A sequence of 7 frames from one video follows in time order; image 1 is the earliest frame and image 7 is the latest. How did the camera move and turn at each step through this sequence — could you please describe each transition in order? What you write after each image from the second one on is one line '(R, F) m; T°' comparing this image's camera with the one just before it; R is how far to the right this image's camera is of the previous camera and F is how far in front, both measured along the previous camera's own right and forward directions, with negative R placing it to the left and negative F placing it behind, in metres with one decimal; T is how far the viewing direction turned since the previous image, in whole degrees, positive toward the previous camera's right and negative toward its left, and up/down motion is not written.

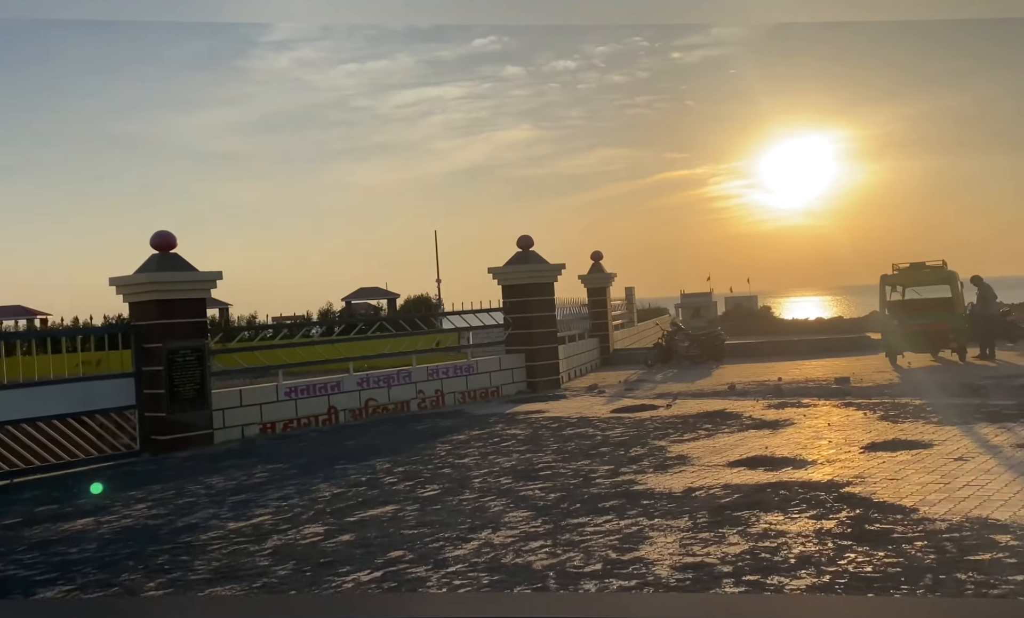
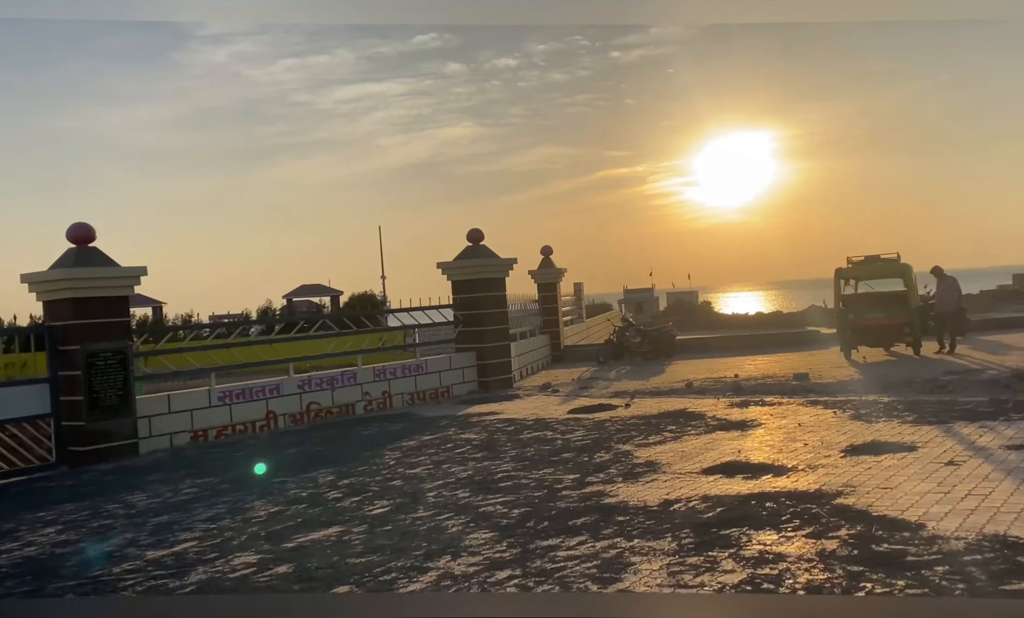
(-0.1, +0.7) m; +4°
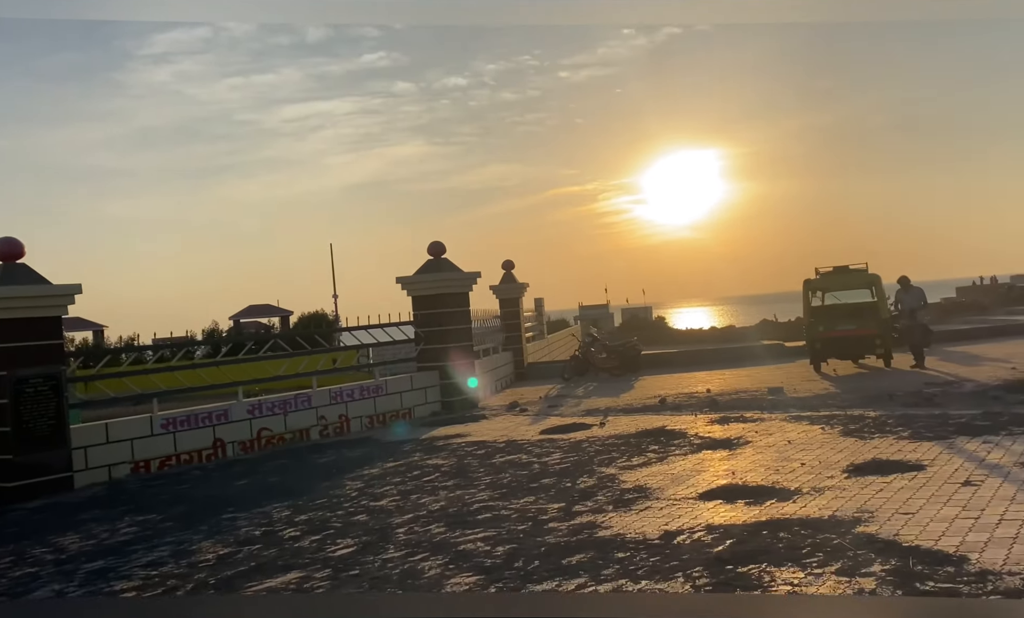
(-0.2, +0.7) m; +3°
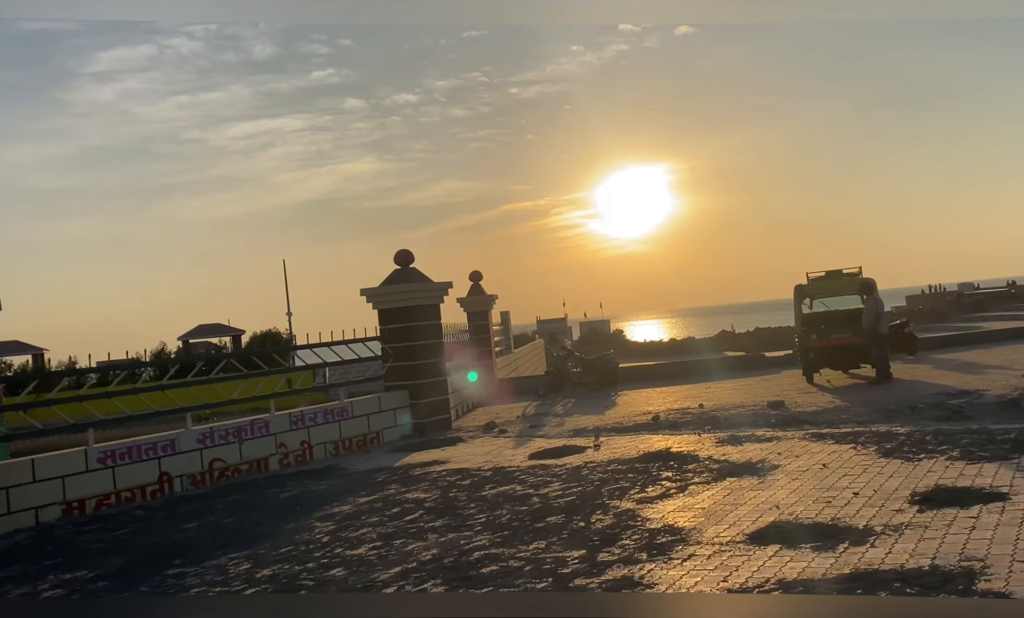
(-0.3, +1.2) m; +3°
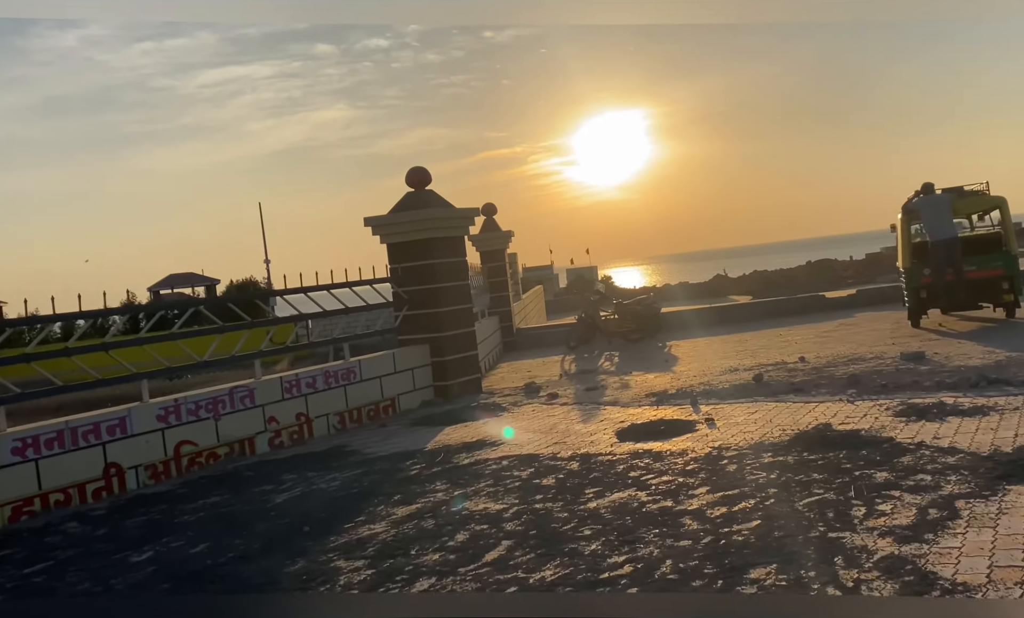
(-0.9, +3.1) m; +1°
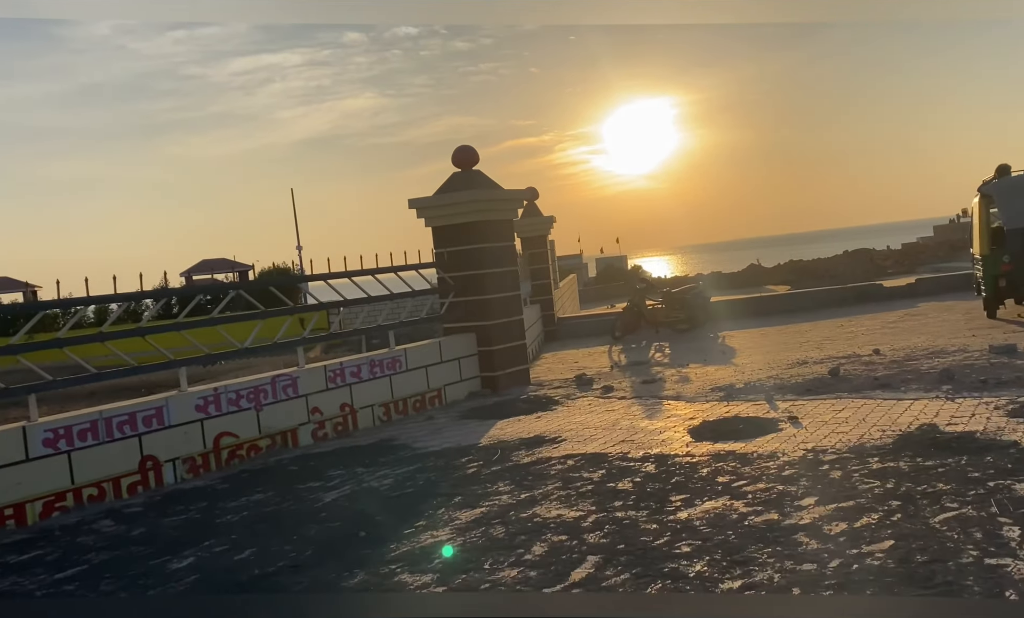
(-0.3, +0.6) m; -2°
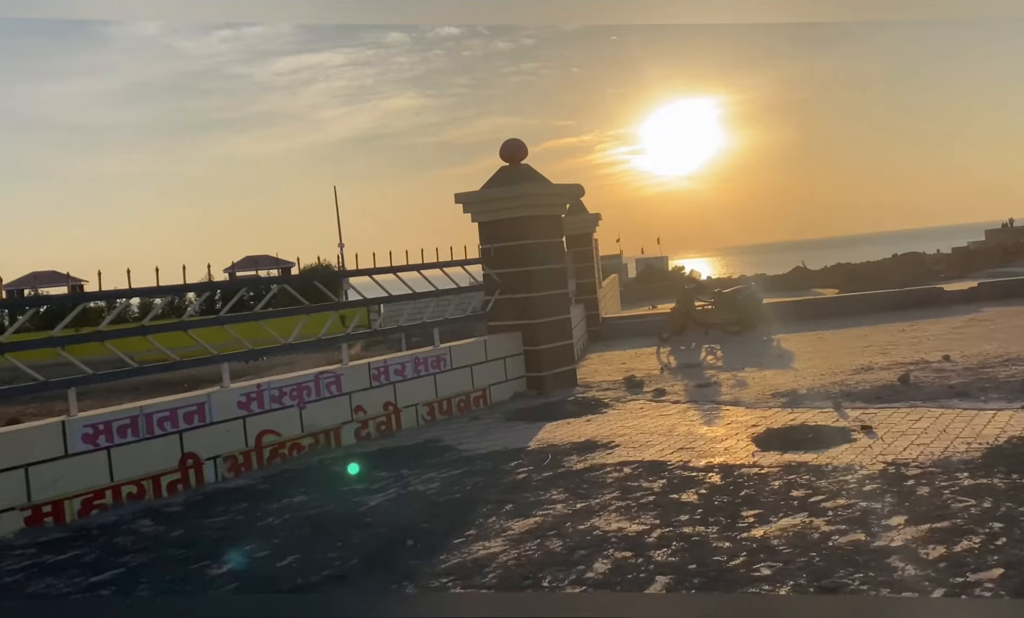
(-0.1, +0.3) m; -2°
